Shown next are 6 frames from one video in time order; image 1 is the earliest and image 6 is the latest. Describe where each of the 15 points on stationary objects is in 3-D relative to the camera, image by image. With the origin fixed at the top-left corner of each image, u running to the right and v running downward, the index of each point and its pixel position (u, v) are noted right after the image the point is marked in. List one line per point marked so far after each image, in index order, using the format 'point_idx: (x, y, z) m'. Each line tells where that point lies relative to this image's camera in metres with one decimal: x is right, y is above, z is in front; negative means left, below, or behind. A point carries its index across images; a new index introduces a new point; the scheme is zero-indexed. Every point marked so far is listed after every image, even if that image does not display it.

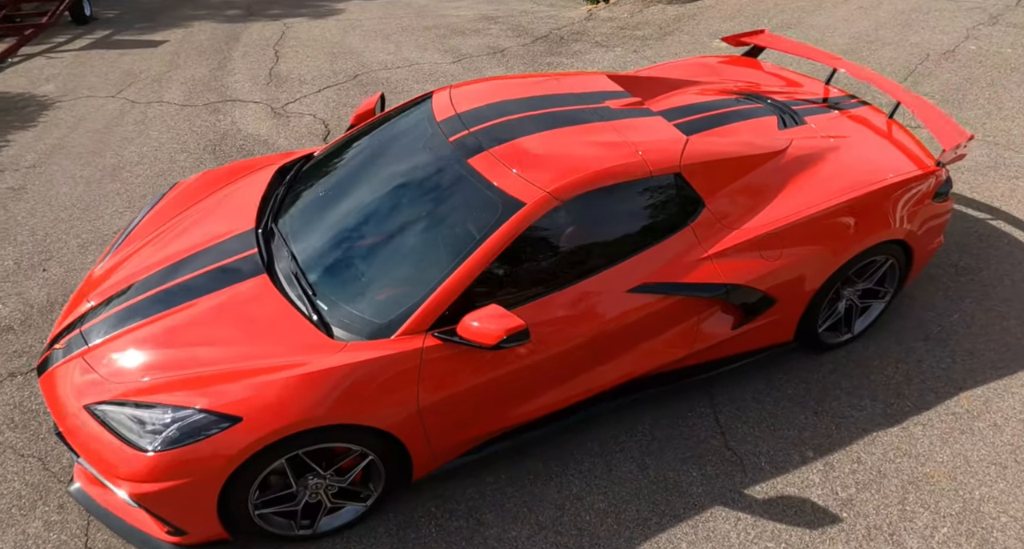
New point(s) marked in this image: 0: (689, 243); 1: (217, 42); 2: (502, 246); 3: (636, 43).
0: (+0.8, +0.1, +2.9) m
1: (-3.7, +3.3, +8.8) m
2: (-0.1, +0.1, +2.7) m
3: (+1.4, +2.7, +7.1) m
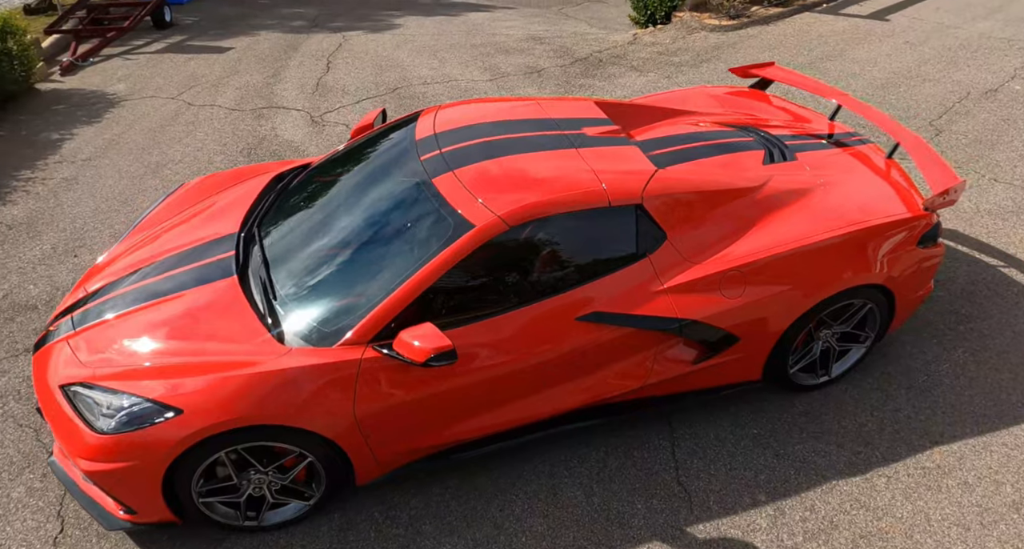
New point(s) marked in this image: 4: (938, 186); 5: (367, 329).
0: (+0.6, 0.0, +2.9) m
1: (-3.2, +3.3, +9.3) m
2: (-0.3, 0.0, +2.7) m
3: (+1.8, +2.4, +7.1) m
4: (+2.1, +0.4, +3.1) m
5: (-0.7, -0.2, +2.8) m
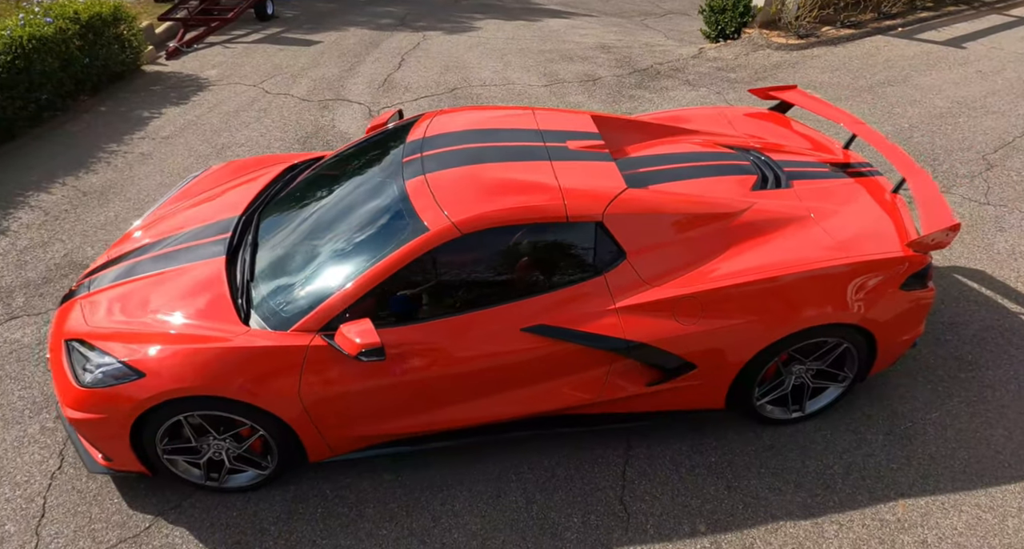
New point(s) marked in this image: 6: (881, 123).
0: (+0.4, -0.1, +2.9) m
1: (-2.2, +3.5, +9.7) m
2: (-0.6, 0.0, +2.9) m
3: (+2.3, +2.1, +6.9) m
4: (+2.0, +0.2, +2.9) m
5: (-0.9, -0.2, +2.9) m
6: (+3.4, +1.5, +6.0) m
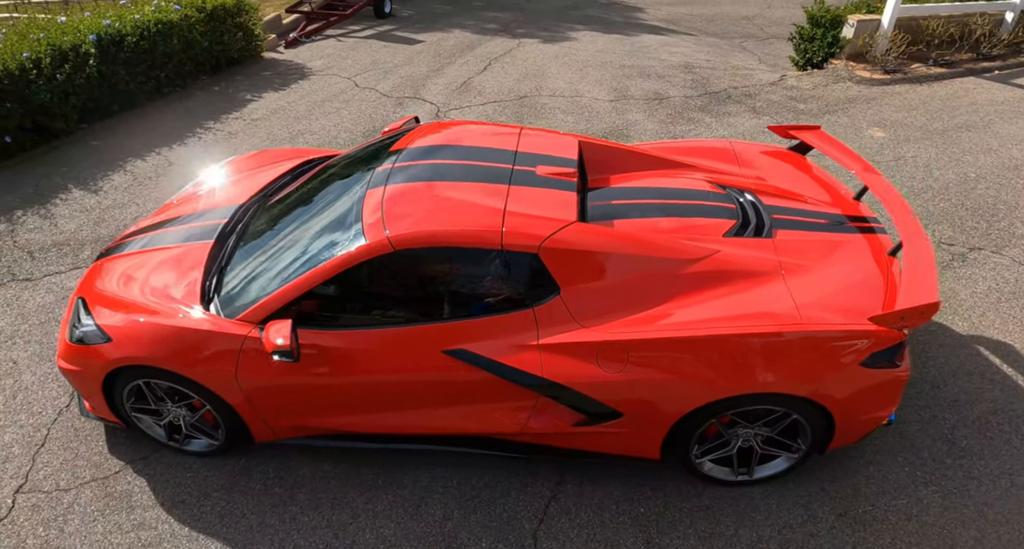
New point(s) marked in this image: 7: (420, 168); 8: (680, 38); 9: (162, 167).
0: (+0.1, -0.2, +2.9) m
1: (-0.9, +3.6, +10.0) m
2: (-0.8, 0.0, +3.0) m
3: (+2.9, +1.7, +6.5) m
4: (+1.7, -0.1, +2.6) m
5: (-1.2, -0.2, +3.1) m
6: (+3.7, +0.9, +5.4) m
7: (-0.5, +0.6, +3.4) m
8: (+2.9, +4.1, +10.9) m
9: (-3.9, +1.2, +6.9) m
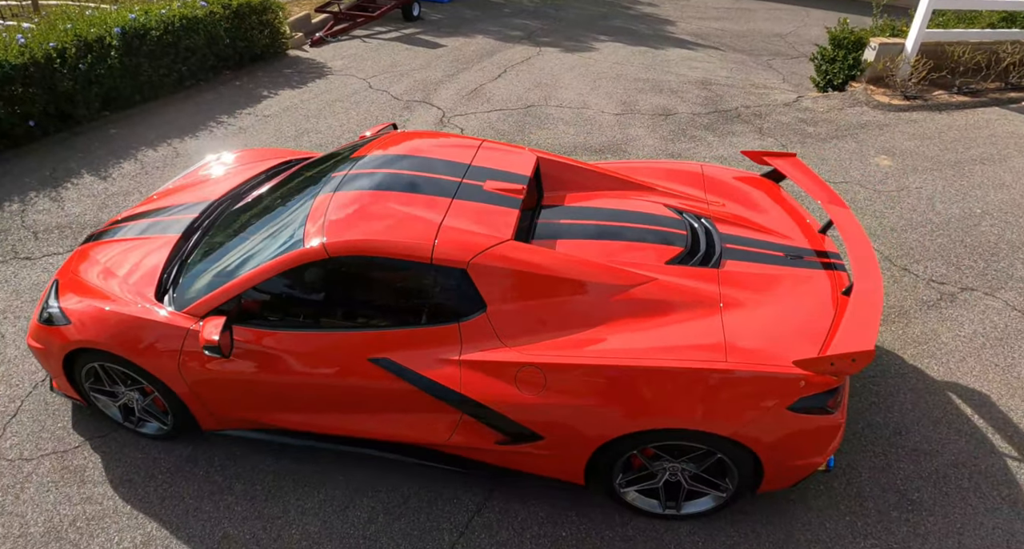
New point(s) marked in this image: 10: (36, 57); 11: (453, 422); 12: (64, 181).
0: (-0.3, -0.3, +2.9) m
1: (-0.6, +3.5, +10.0) m
2: (-1.1, 0.0, +3.0) m
3: (+2.9, +1.4, +6.3) m
4: (+1.3, -0.3, +2.5) m
5: (-1.5, -0.1, +3.1) m
6: (+3.6, +0.6, +5.2) m
7: (-0.7, +0.5, +3.4) m
8: (+3.3, +3.8, +10.7) m
9: (-3.9, +1.3, +7.1) m
10: (-5.0, +2.3, +6.6) m
11: (-0.3, -0.7, +2.9) m
12: (-4.4, +0.9, +6.2) m
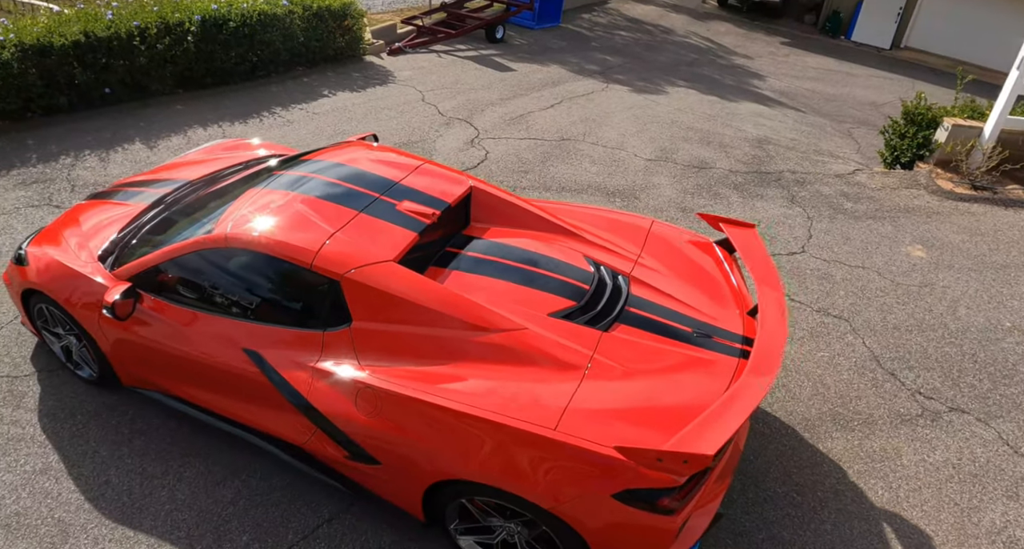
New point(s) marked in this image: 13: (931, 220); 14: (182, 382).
0: (-0.9, -0.3, +2.8) m
1: (+0.4, +3.1, +10.0) m
2: (-1.7, +0.1, +3.1) m
3: (+2.9, +0.6, +5.8) m
4: (+0.6, -0.6, +2.2) m
5: (-2.0, 0.0, +3.2) m
6: (+3.4, -0.3, +4.6) m
7: (-1.1, +0.5, +3.4) m
8: (+4.4, +2.6, +10.1) m
9: (-3.5, +1.6, +7.5) m
10: (-4.5, +2.8, +7.2) m
11: (-0.9, -0.7, +2.9) m
12: (-4.2, +1.4, +6.7) m
13: (+3.8, +0.5, +5.7) m
14: (-1.7, -0.6, +3.2) m
